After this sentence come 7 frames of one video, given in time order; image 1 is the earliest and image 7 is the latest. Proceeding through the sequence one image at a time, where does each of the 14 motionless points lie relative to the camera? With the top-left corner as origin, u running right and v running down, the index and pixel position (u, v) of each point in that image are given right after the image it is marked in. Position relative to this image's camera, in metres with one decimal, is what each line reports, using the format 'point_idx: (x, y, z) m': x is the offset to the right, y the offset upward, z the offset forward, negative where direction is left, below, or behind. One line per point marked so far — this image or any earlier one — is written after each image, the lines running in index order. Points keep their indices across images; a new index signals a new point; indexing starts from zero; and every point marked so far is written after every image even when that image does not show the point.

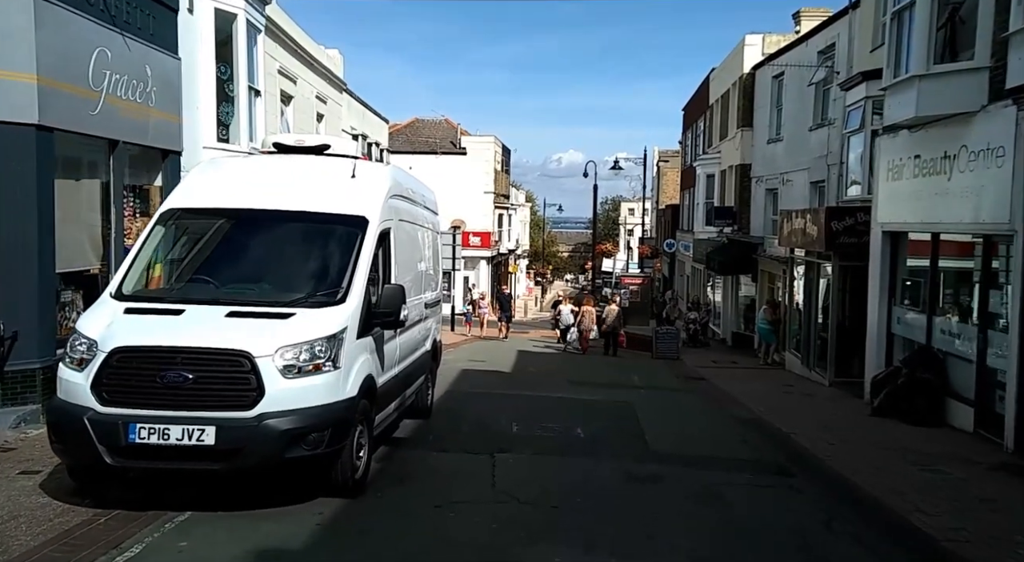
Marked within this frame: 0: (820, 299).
0: (+6.6, -0.4, +17.0) m
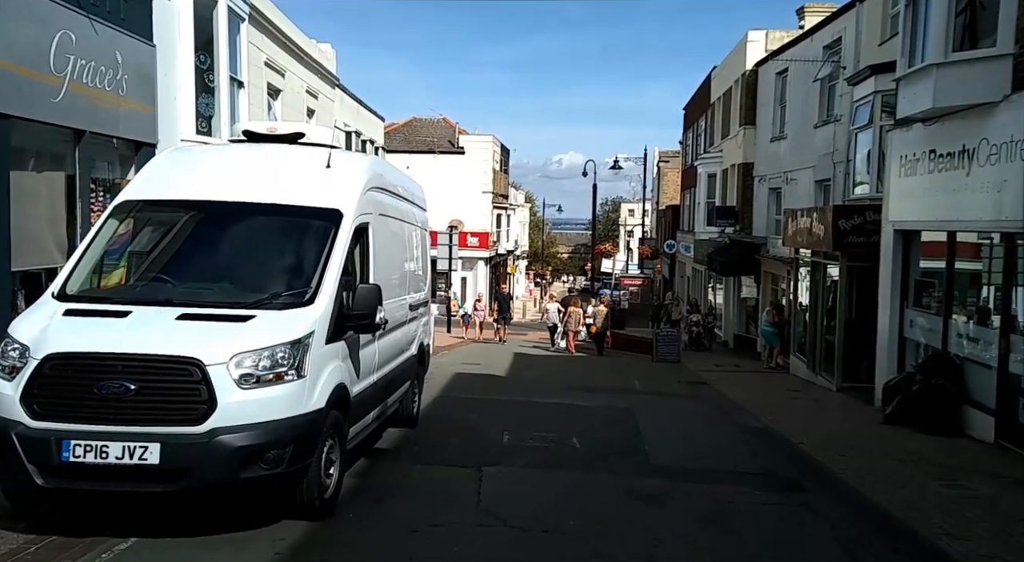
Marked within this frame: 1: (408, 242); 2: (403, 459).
0: (+6.5, -0.4, +16.4) m
1: (-1.3, +0.5, +10.1) m
2: (-1.1, -1.8, +7.9) m
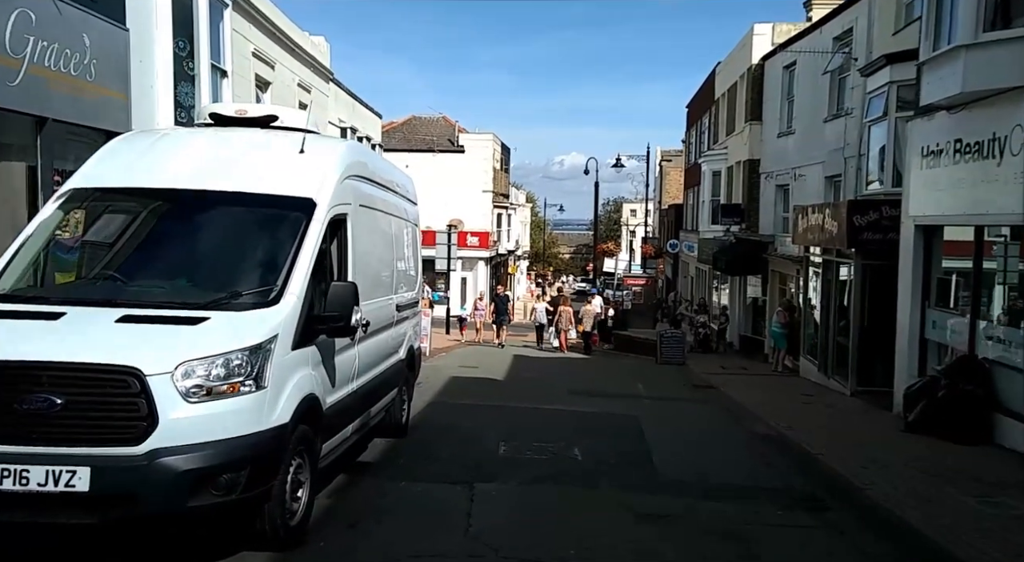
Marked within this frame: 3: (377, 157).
0: (+6.4, -0.4, +15.7) m
1: (-1.3, +0.5, +9.4) m
2: (-1.1, -1.8, +7.2) m
3: (-1.4, +1.3, +8.1) m
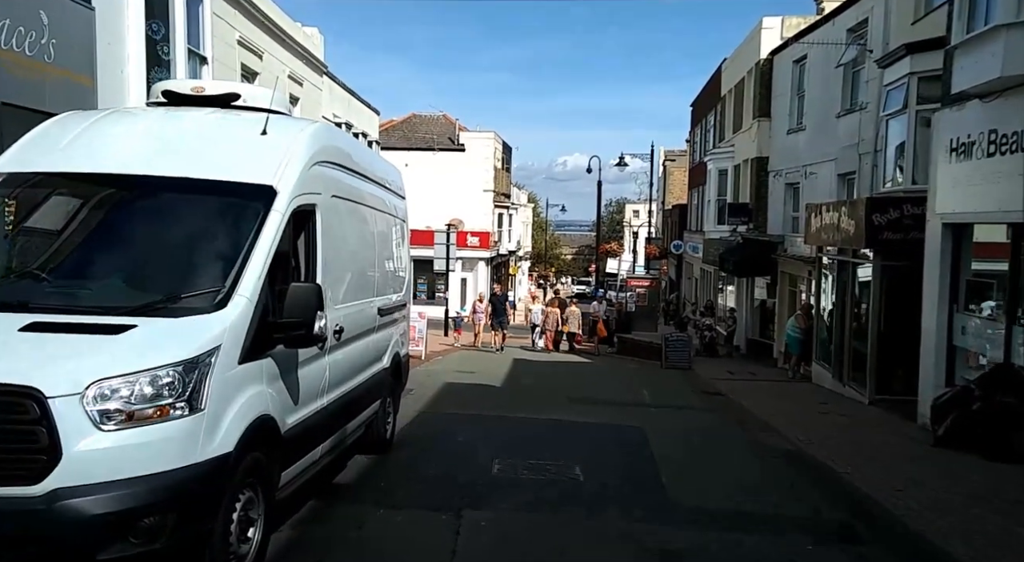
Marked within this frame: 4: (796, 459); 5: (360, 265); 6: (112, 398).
0: (+6.4, -0.4, +14.9) m
1: (-1.4, +0.5, +8.6) m
2: (-1.2, -1.8, +6.4) m
3: (-1.4, +1.3, +7.3) m
4: (+3.2, -2.0, +9.0) m
5: (-1.3, +0.1, +7.0) m
6: (-1.8, -0.5, +3.5) m
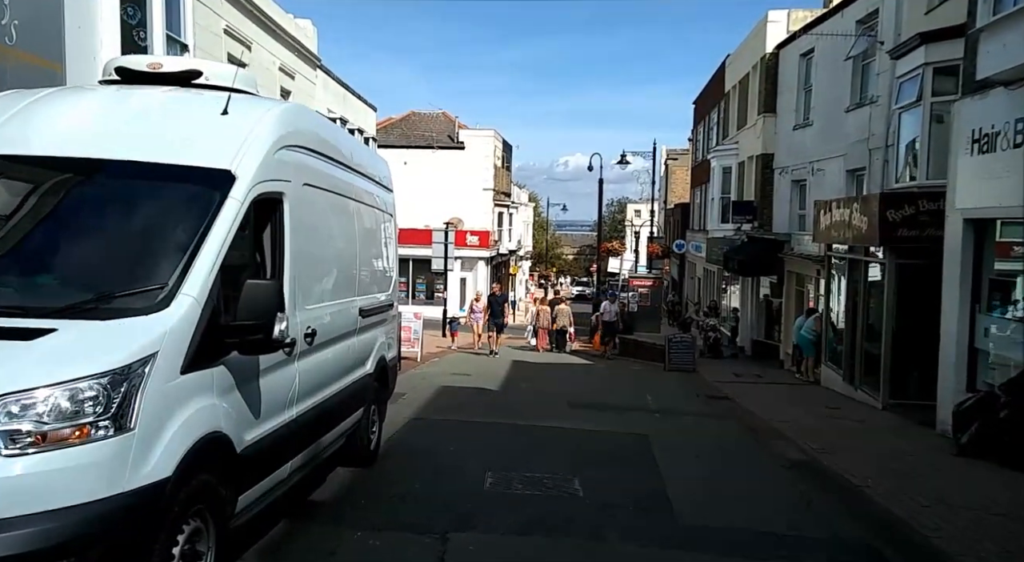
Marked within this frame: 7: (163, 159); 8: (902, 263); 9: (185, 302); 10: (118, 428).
0: (+6.4, -0.4, +14.3) m
1: (-1.4, +0.5, +8.0) m
2: (-1.3, -1.8, +5.9) m
3: (-1.5, +1.3, +6.7) m
4: (+3.2, -2.0, +8.5) m
5: (-1.4, +0.2, +6.4) m
6: (-1.8, -0.5, +2.9) m
7: (-1.9, +0.7, +4.4) m
8: (+6.4, +0.3, +12.9) m
9: (-1.5, -0.1, +3.7) m
10: (-1.6, -0.6, +3.2) m
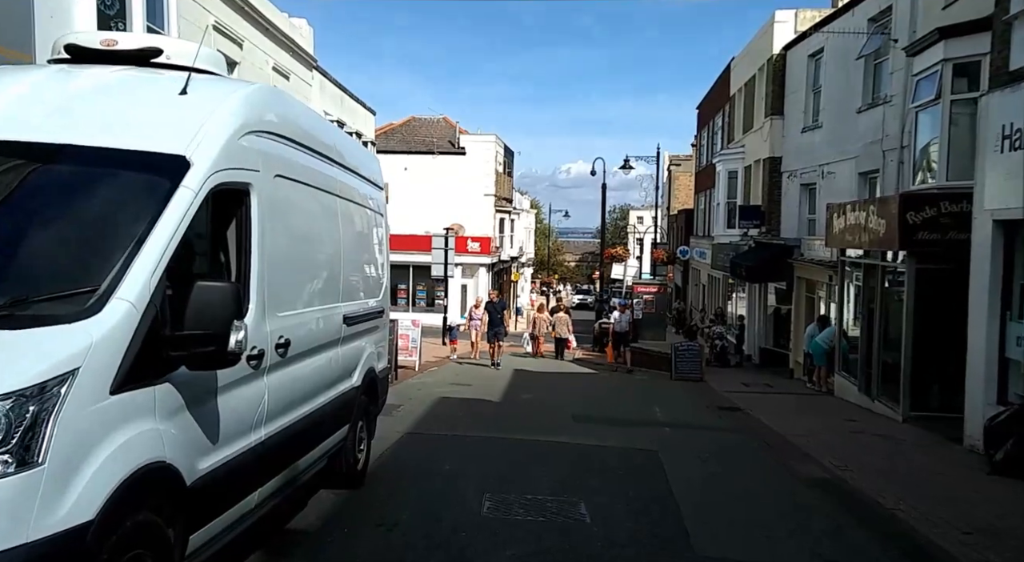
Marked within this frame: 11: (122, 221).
0: (+6.4, -0.5, +13.7) m
1: (-1.4, +0.5, +7.4) m
2: (-1.3, -1.8, +5.2) m
3: (-1.5, +1.2, +6.1) m
4: (+3.2, -2.1, +7.8) m
5: (-1.4, +0.1, +5.8) m
6: (-1.9, -0.5, +2.3) m
7: (-1.9, +0.7, +3.8) m
8: (+6.4, +0.2, +12.3) m
9: (-1.5, -0.1, +3.1) m
10: (-1.6, -0.6, +2.6) m
11: (-1.7, +0.3, +3.5) m
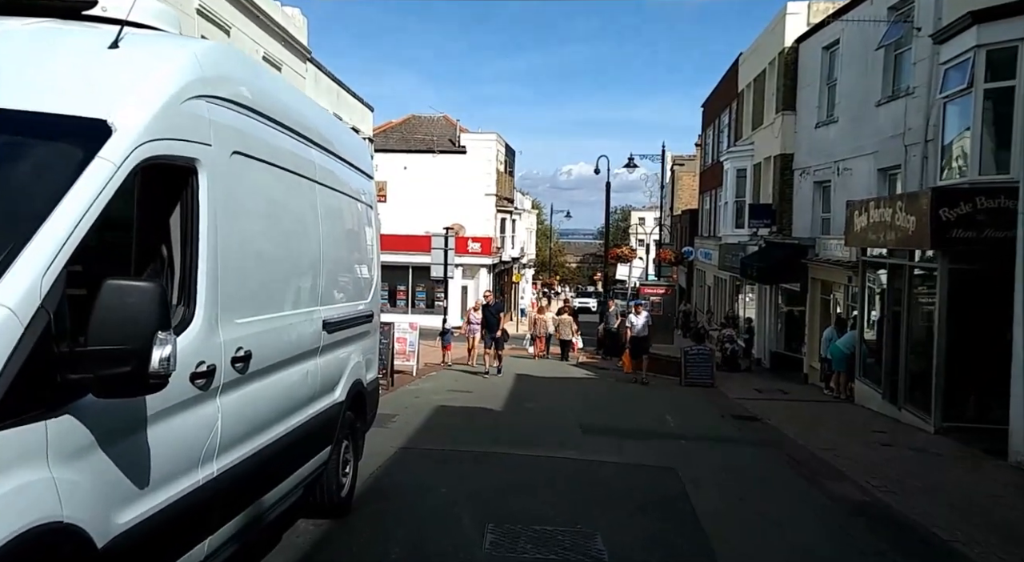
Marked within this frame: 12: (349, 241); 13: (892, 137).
0: (+6.4, -0.5, +12.8) m
1: (-1.4, +0.5, +6.6) m
2: (-1.2, -1.8, +4.4) m
3: (-1.4, +1.2, +5.3) m
4: (+3.2, -2.1, +7.0) m
5: (-1.4, +0.1, +5.0) m
6: (-1.8, -0.5, +1.5) m
7: (-1.9, +0.7, +3.0) m
8: (+6.4, +0.2, +11.5) m
9: (-1.5, -0.1, +2.3) m
10: (-1.6, -0.6, +1.8) m
11: (-1.7, +0.3, +2.7) m
12: (-1.4, +0.4, +6.4) m
13: (+7.9, +3.0, +16.4) m
